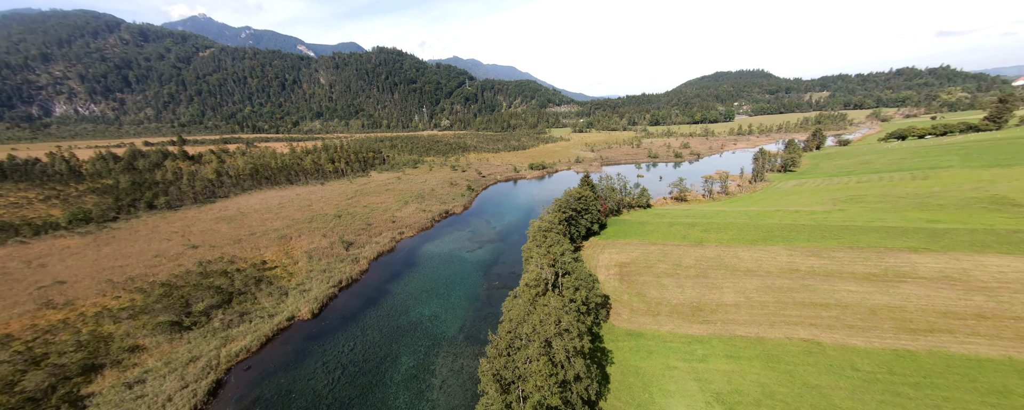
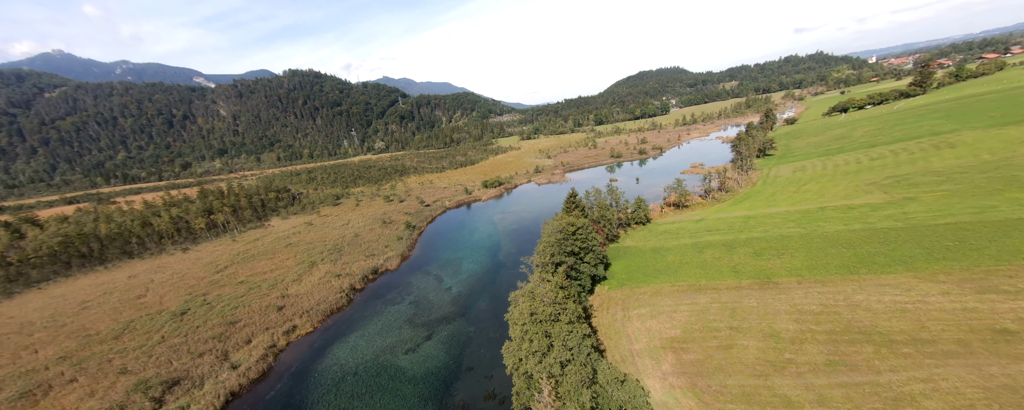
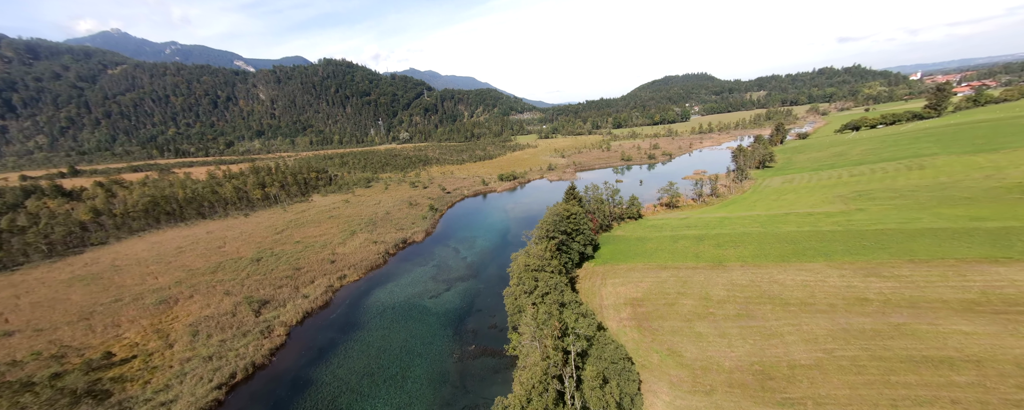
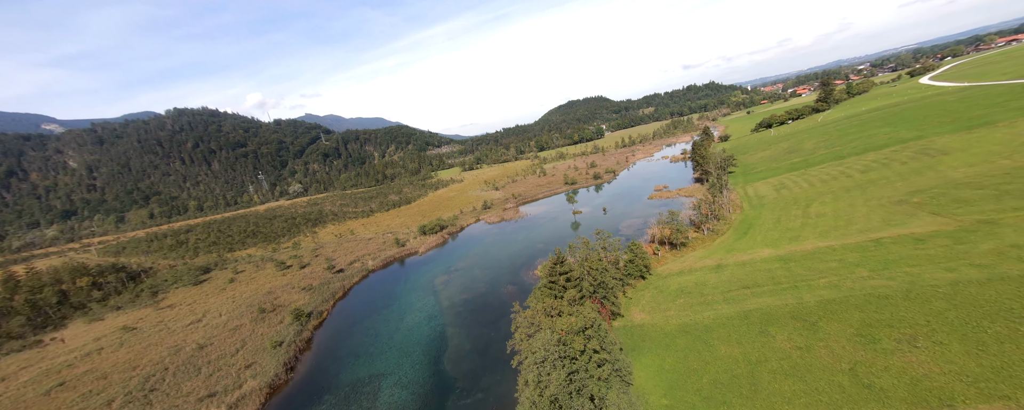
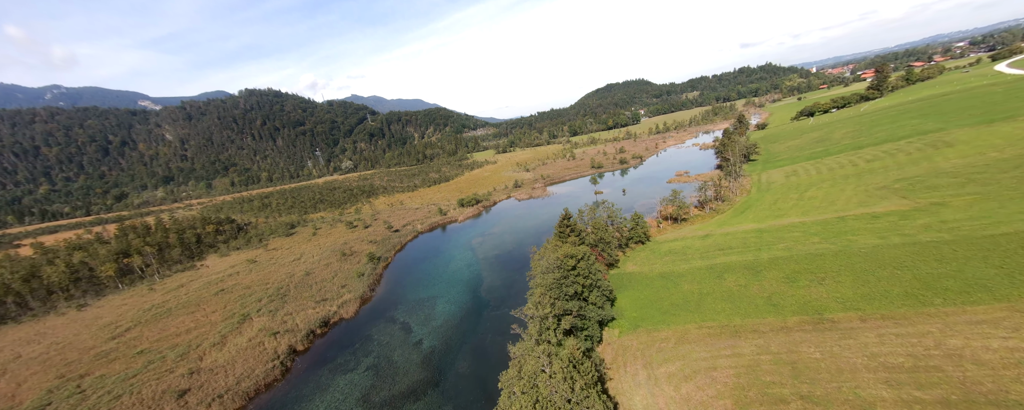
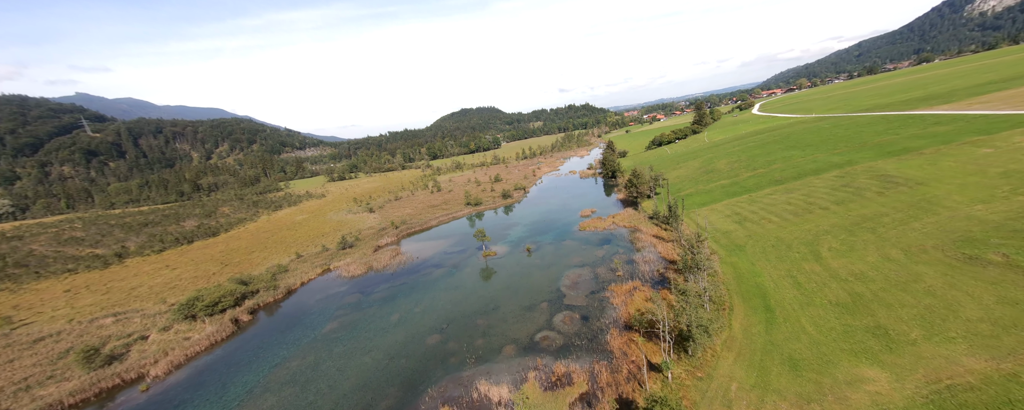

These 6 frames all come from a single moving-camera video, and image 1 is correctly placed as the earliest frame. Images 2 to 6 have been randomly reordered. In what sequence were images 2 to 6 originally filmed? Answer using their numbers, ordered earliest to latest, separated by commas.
3, 2, 5, 4, 6
